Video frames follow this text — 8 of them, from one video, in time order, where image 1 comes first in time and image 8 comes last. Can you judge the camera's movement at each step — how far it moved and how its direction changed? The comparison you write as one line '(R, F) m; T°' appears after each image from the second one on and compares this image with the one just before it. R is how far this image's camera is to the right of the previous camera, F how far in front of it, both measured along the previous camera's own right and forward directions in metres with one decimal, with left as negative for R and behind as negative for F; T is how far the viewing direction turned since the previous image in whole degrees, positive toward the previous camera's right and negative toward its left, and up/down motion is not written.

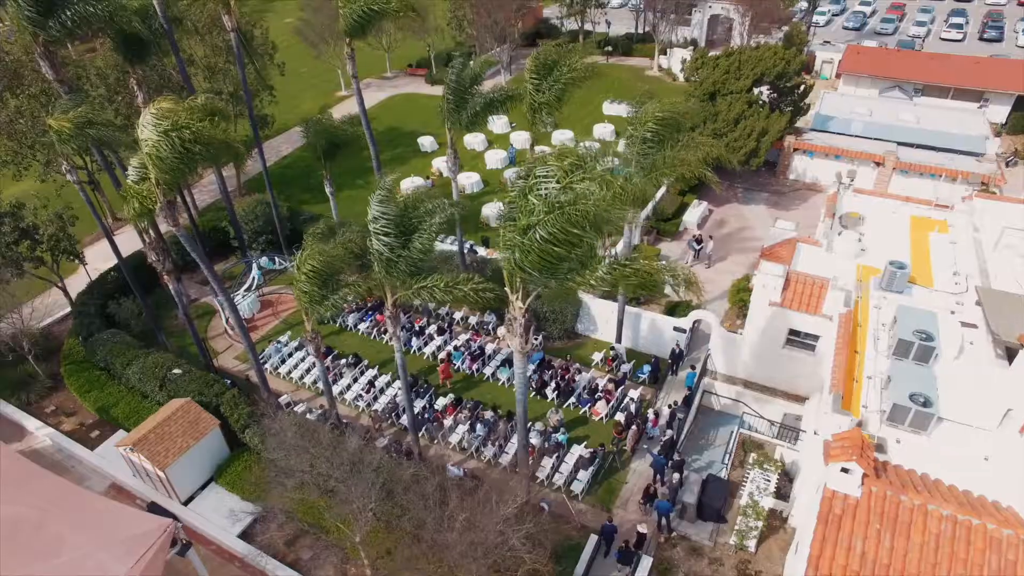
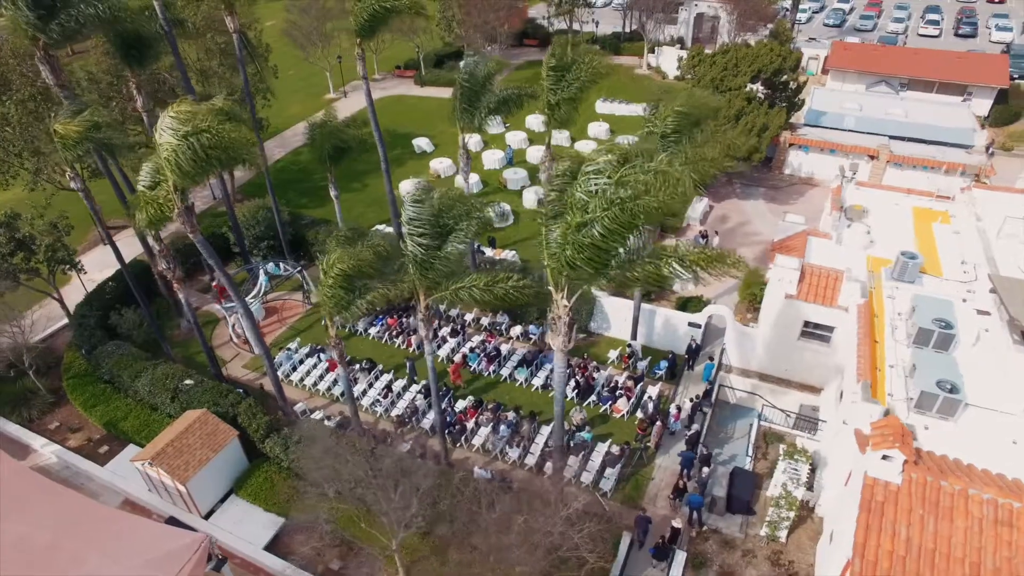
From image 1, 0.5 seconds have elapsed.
(-1.4, +0.1) m; +2°
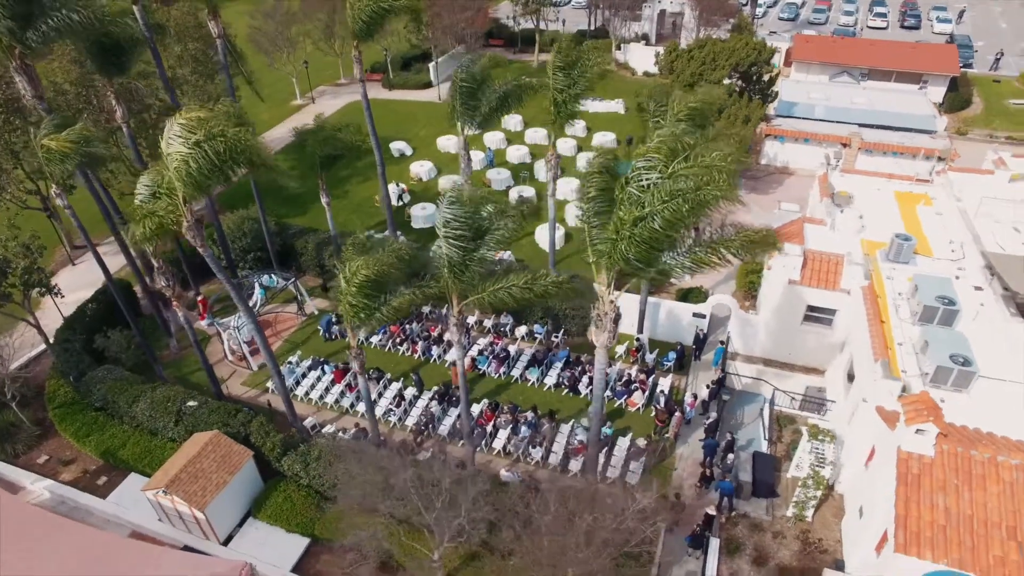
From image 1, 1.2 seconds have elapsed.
(-1.8, +0.2) m; +4°
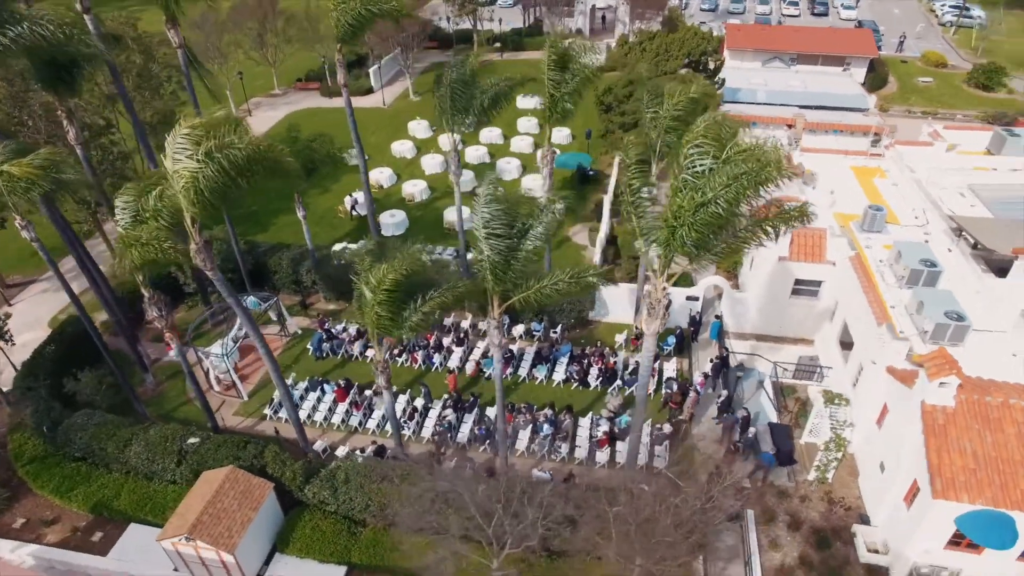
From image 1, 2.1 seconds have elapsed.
(-2.7, +0.3) m; +7°
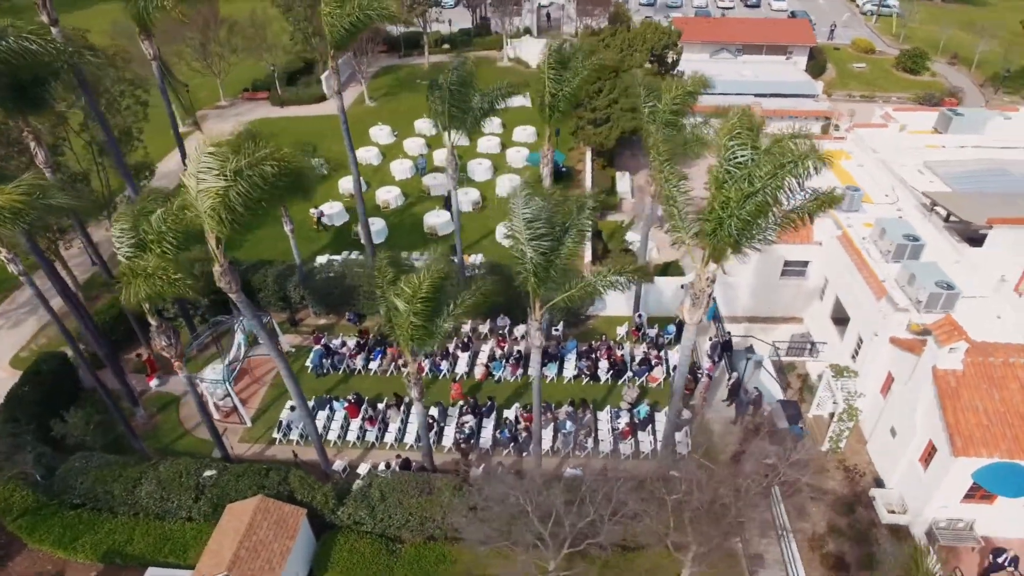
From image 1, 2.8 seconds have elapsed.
(-2.3, +0.2) m; +6°
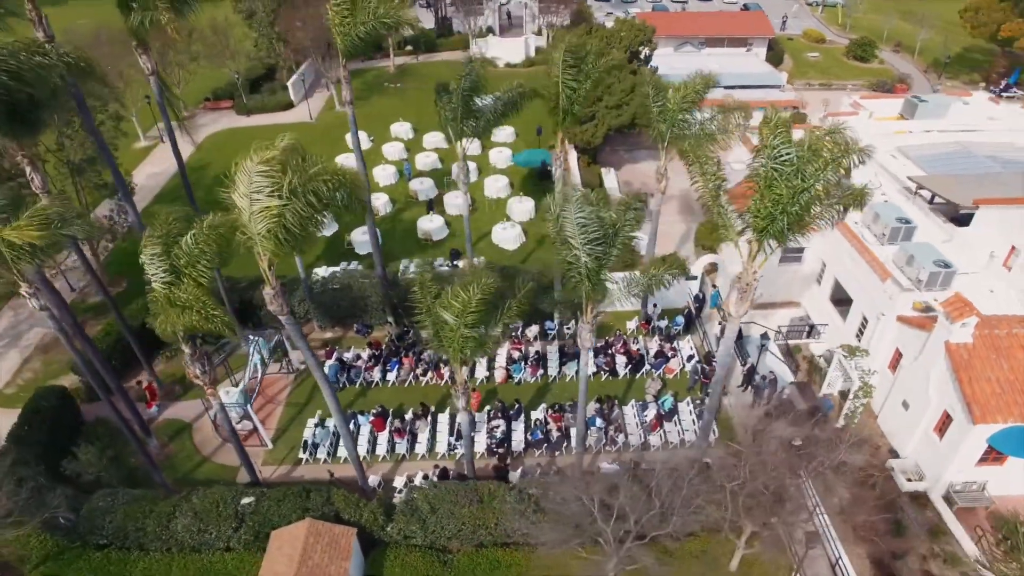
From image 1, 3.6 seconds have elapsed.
(-2.3, 0.0) m; +5°
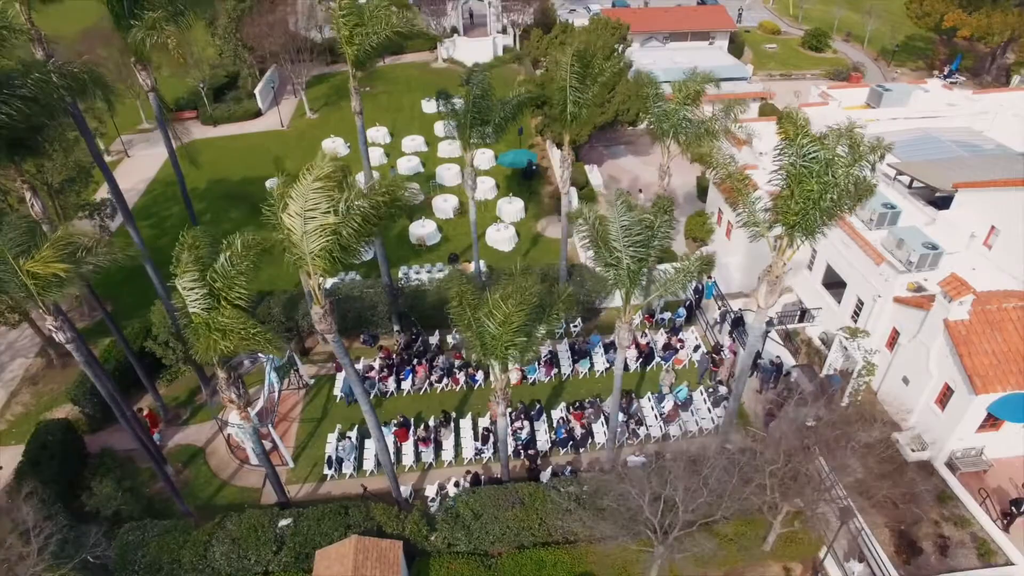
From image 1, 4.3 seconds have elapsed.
(-2.0, -0.1) m; +4°
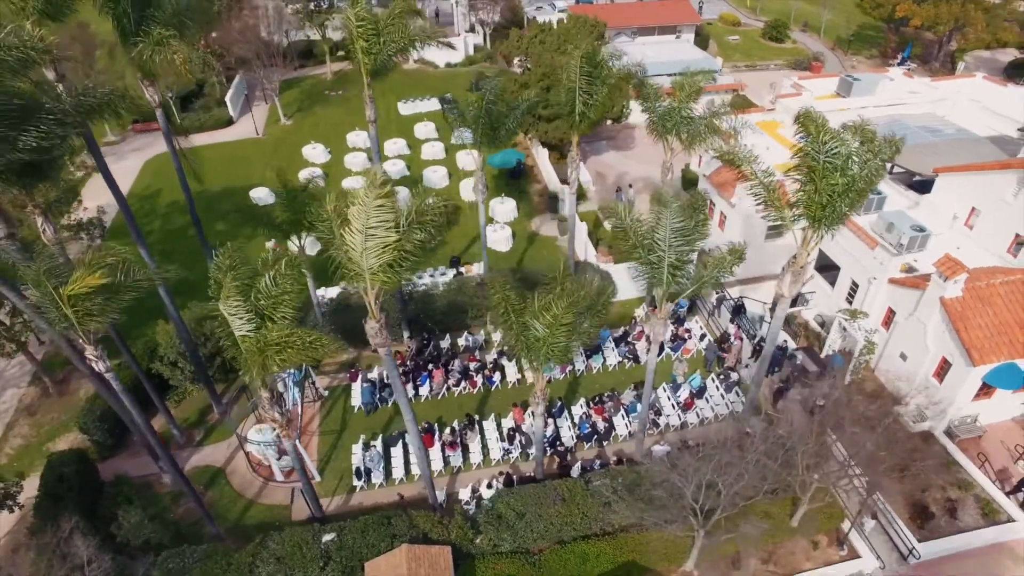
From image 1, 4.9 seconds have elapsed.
(-2.0, -0.2) m; +4°
